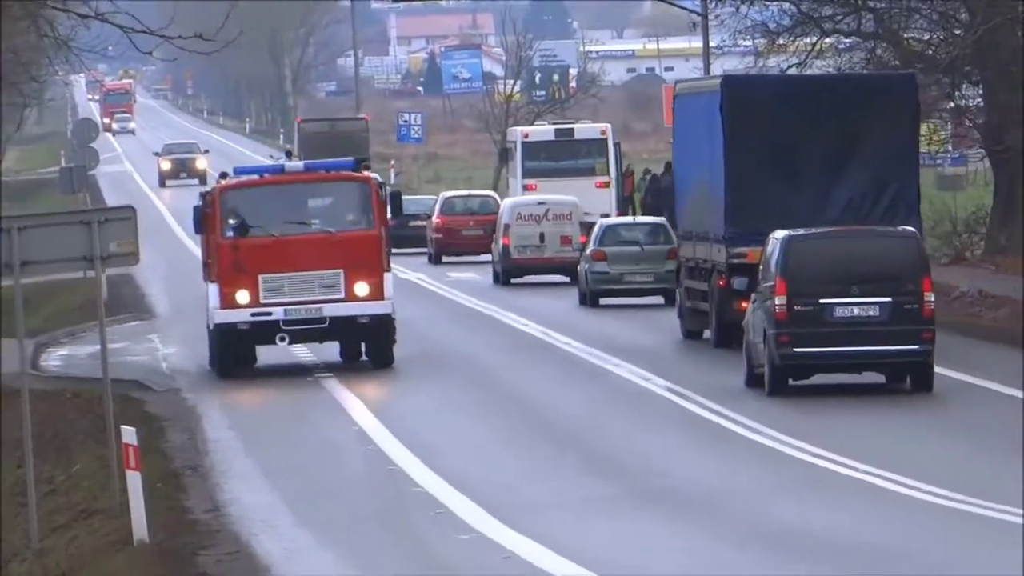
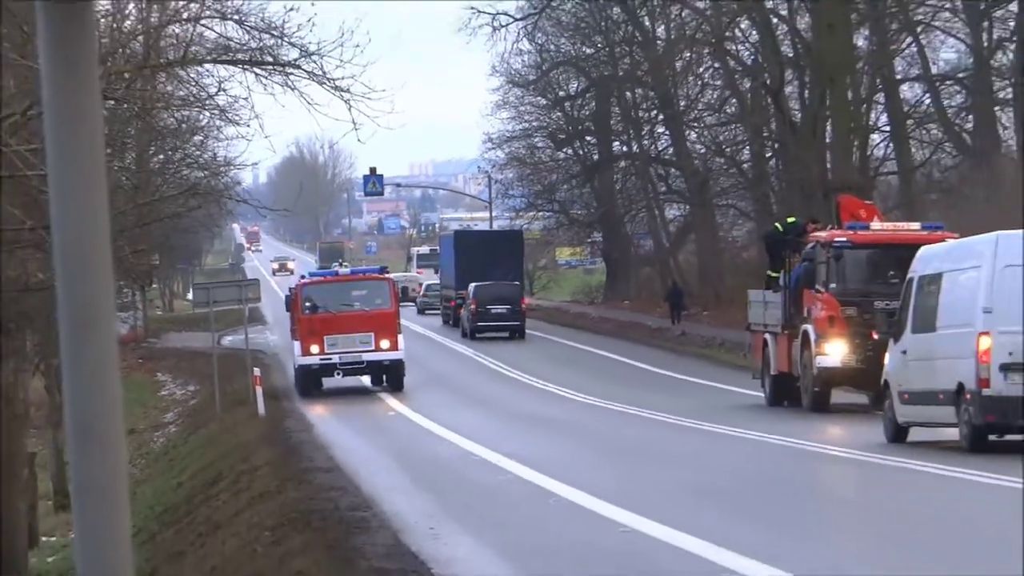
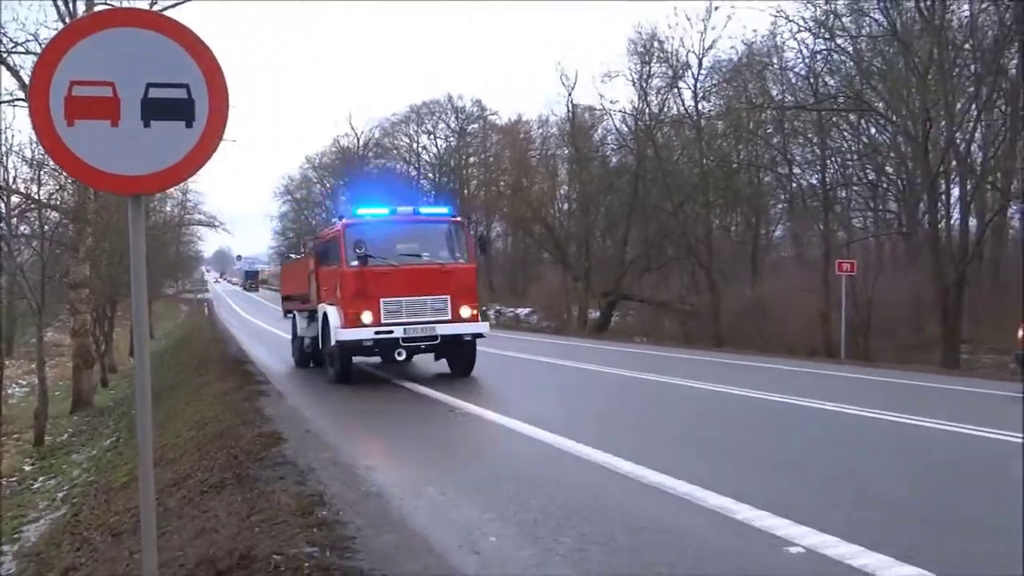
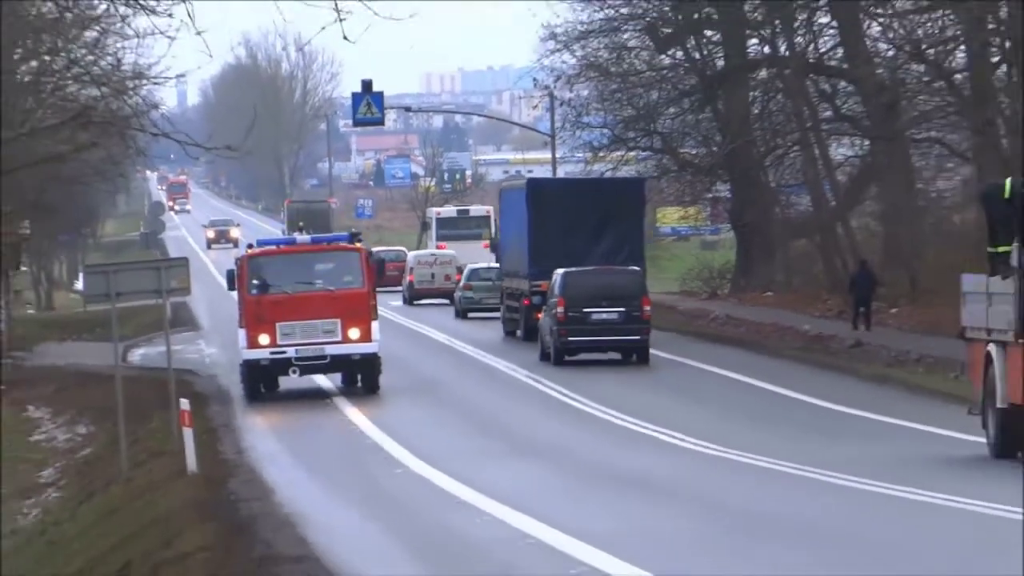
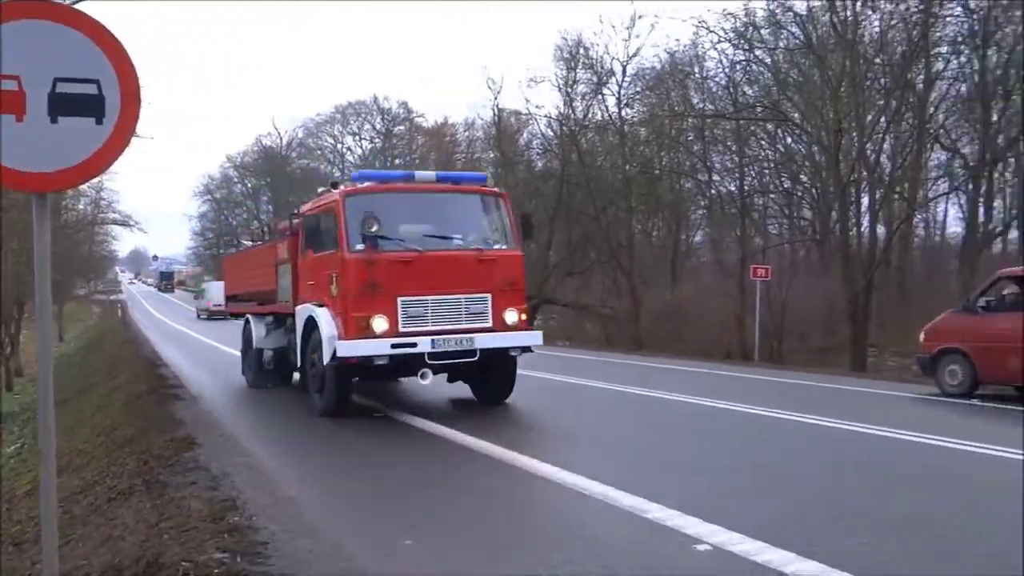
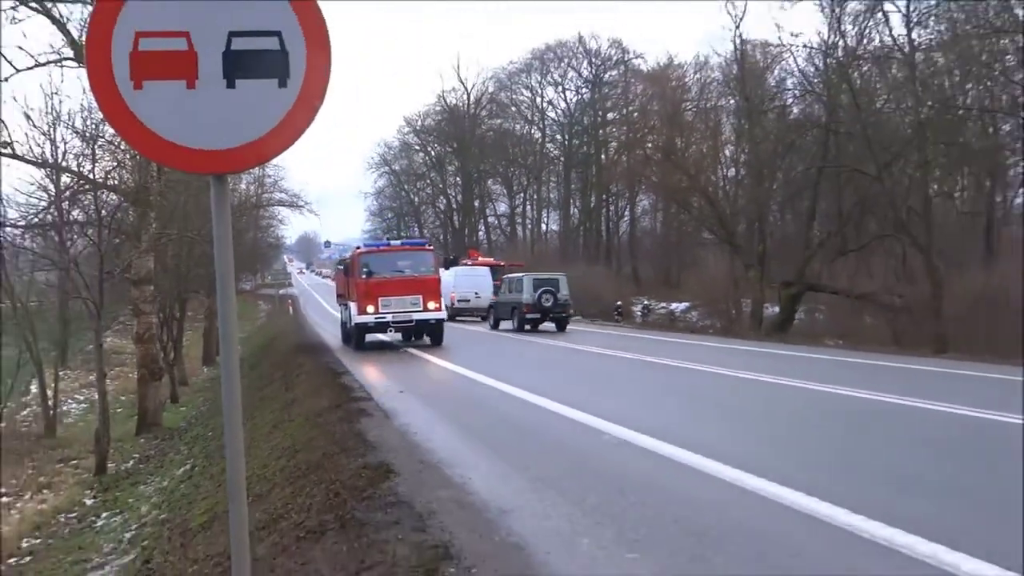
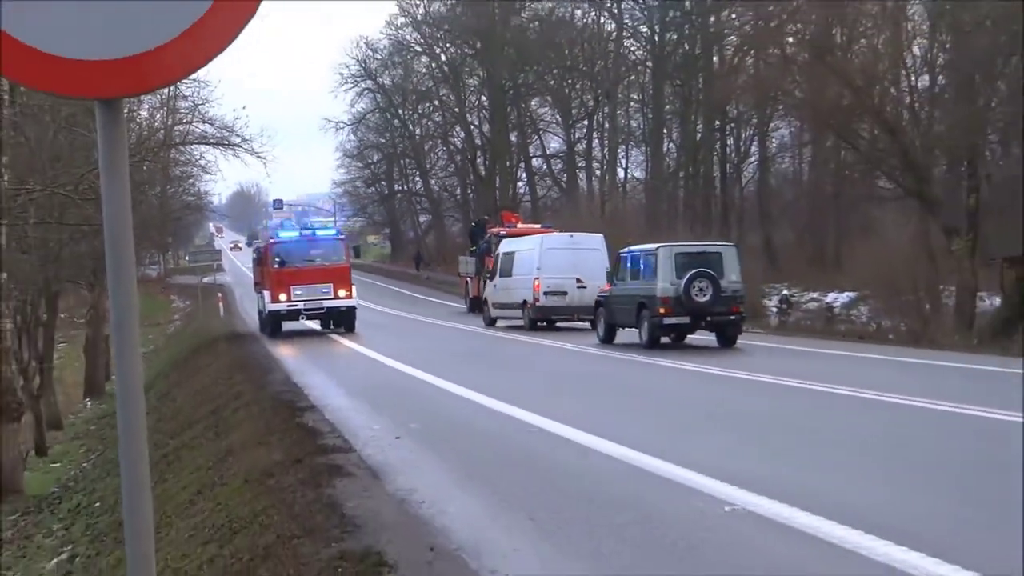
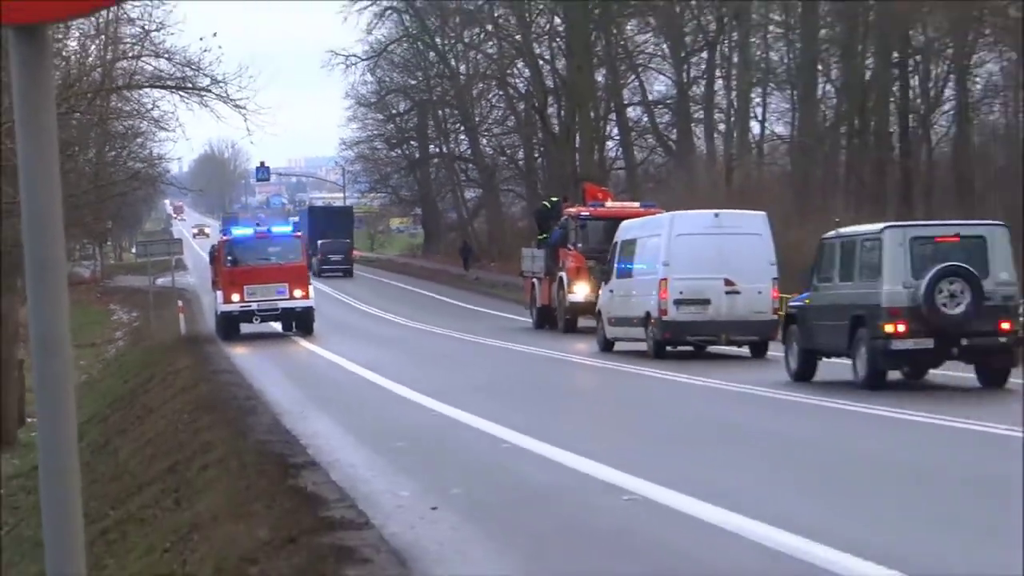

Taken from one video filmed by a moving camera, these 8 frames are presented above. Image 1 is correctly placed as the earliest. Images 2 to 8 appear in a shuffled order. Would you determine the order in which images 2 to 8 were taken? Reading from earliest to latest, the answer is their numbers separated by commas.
4, 2, 8, 7, 6, 3, 5
